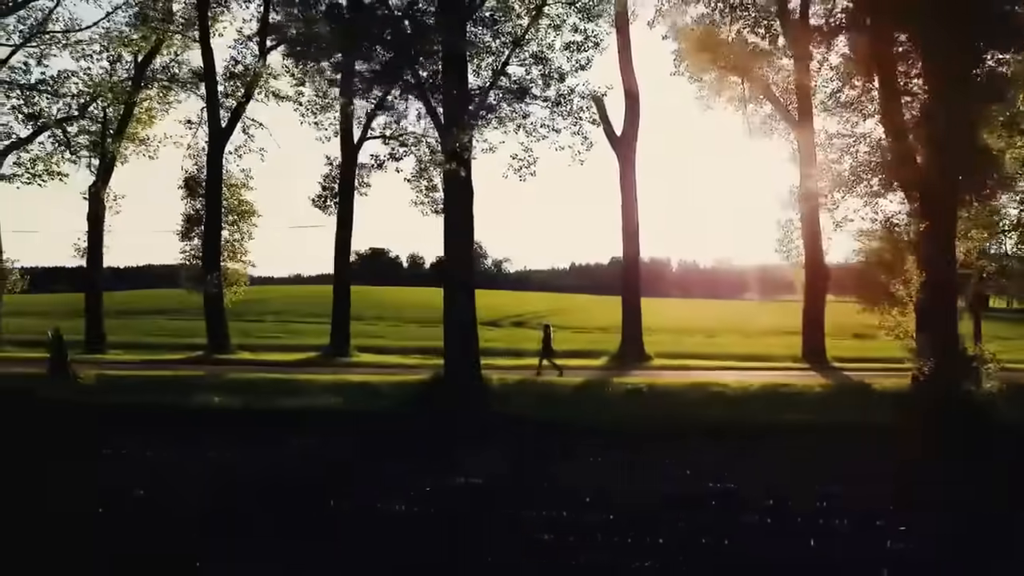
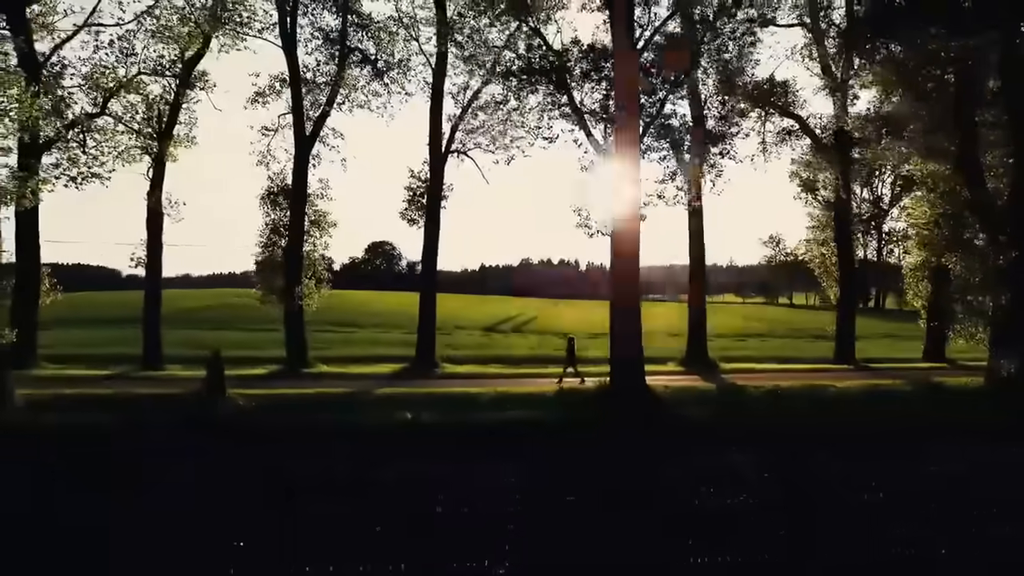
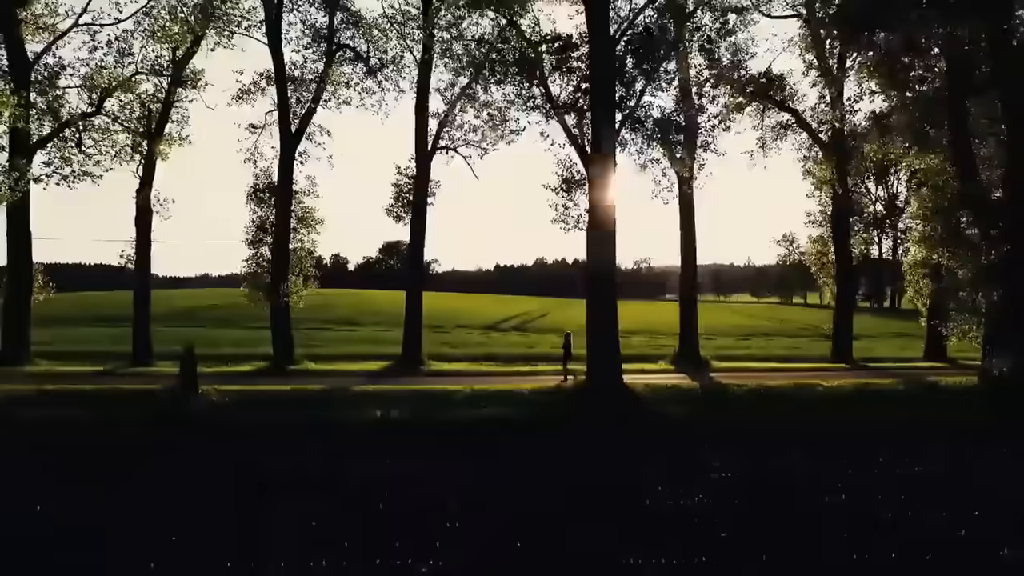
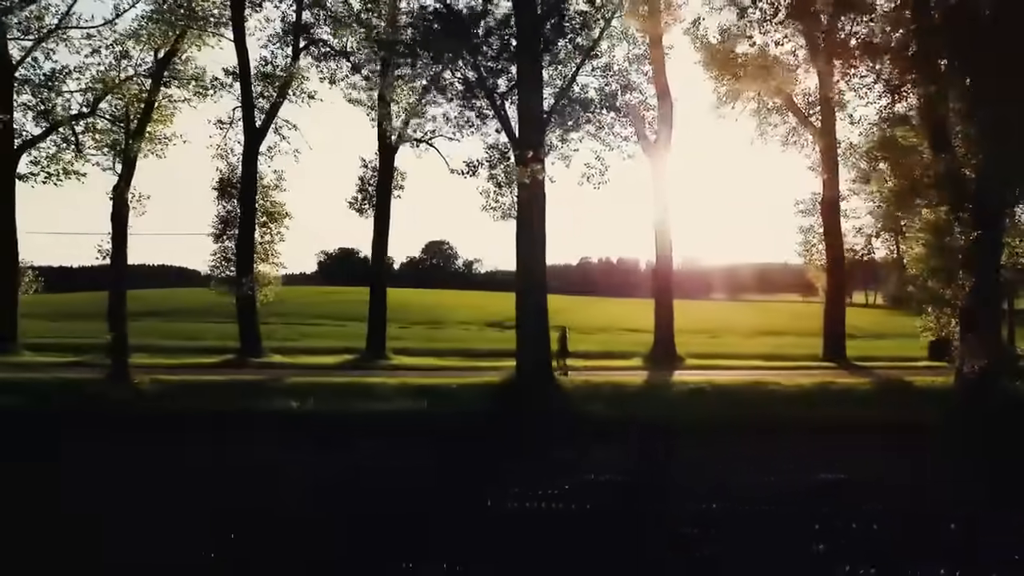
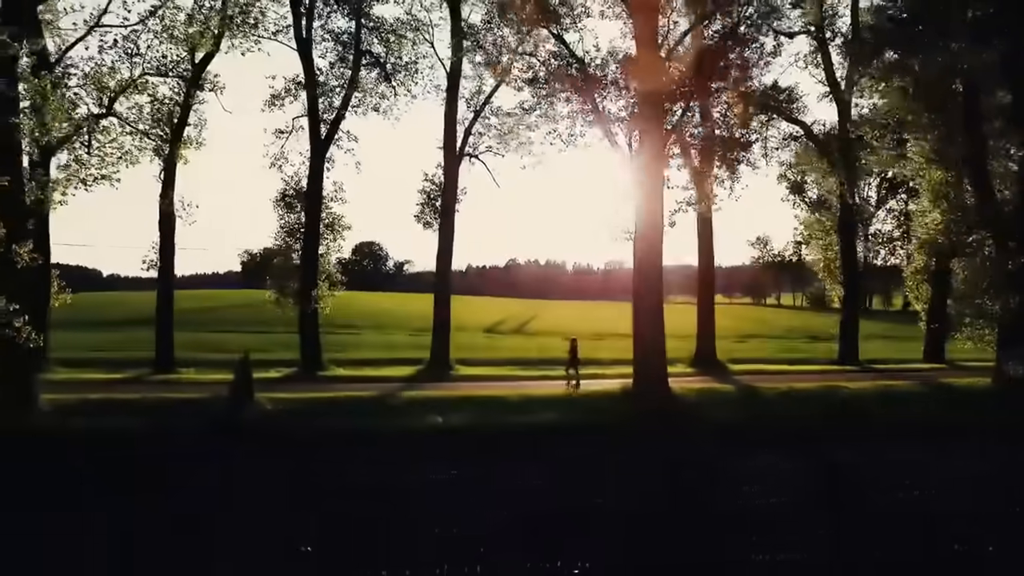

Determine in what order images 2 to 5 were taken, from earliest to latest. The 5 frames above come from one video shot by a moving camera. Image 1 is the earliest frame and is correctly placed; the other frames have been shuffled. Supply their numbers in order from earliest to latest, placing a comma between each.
4, 3, 2, 5
